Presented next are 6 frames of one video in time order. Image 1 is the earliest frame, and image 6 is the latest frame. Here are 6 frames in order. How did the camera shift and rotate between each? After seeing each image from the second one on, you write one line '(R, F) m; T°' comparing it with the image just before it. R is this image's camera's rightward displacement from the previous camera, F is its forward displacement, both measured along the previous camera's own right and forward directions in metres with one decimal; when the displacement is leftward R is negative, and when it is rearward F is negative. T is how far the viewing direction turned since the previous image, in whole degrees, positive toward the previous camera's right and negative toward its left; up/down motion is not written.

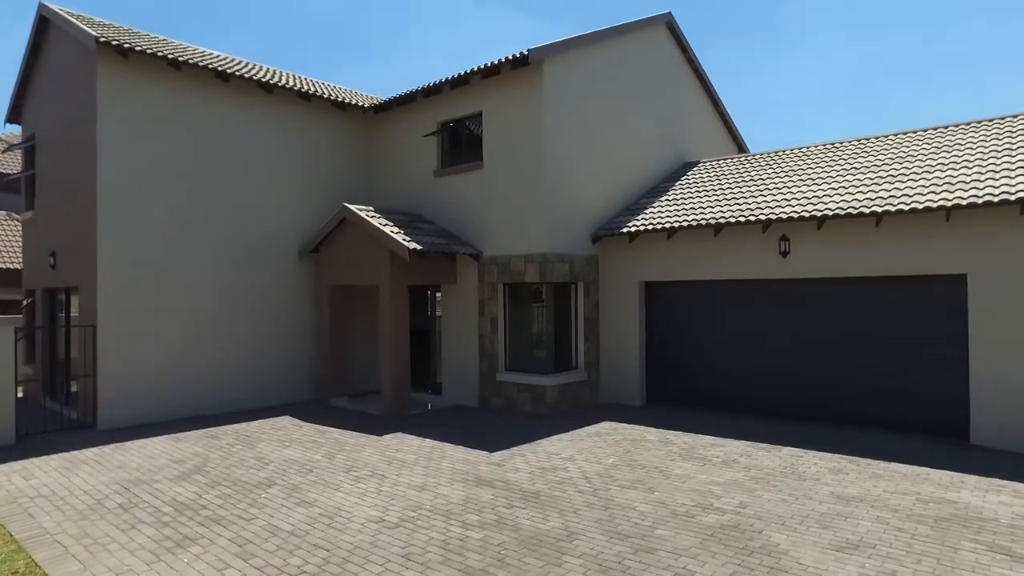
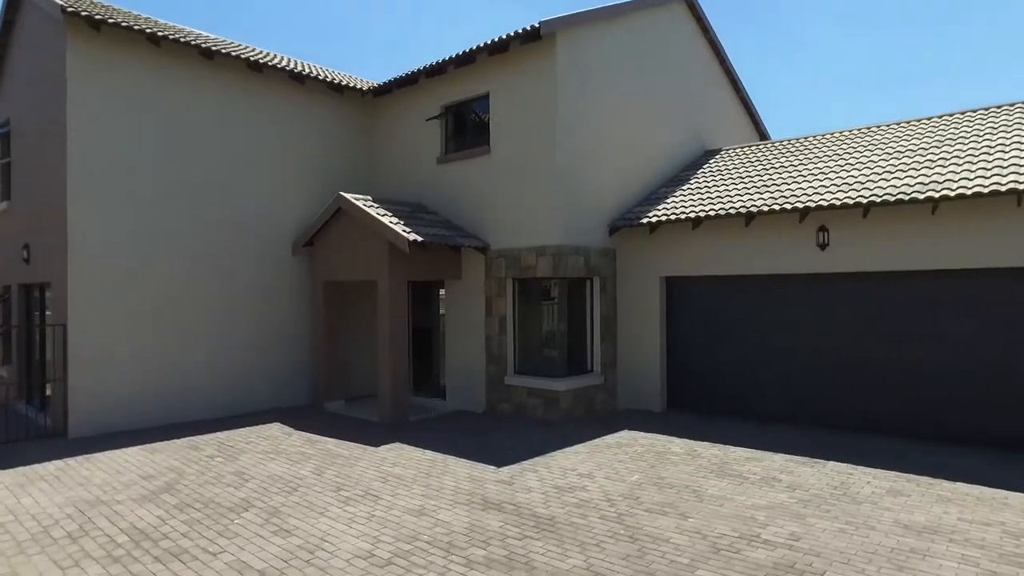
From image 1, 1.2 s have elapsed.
(0.0, +1.1) m; -1°
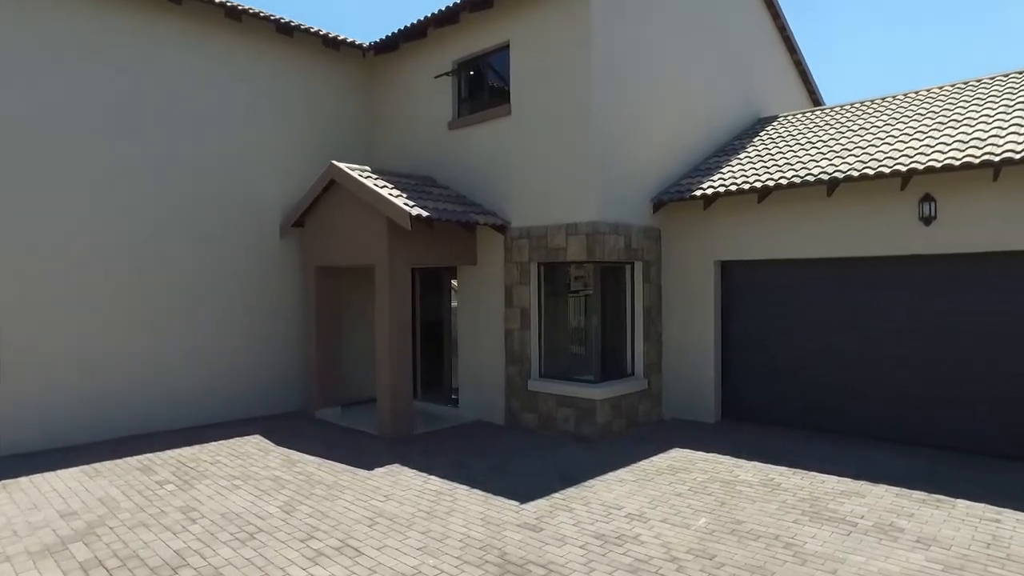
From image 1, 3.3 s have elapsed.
(-0.1, +2.1) m; -2°
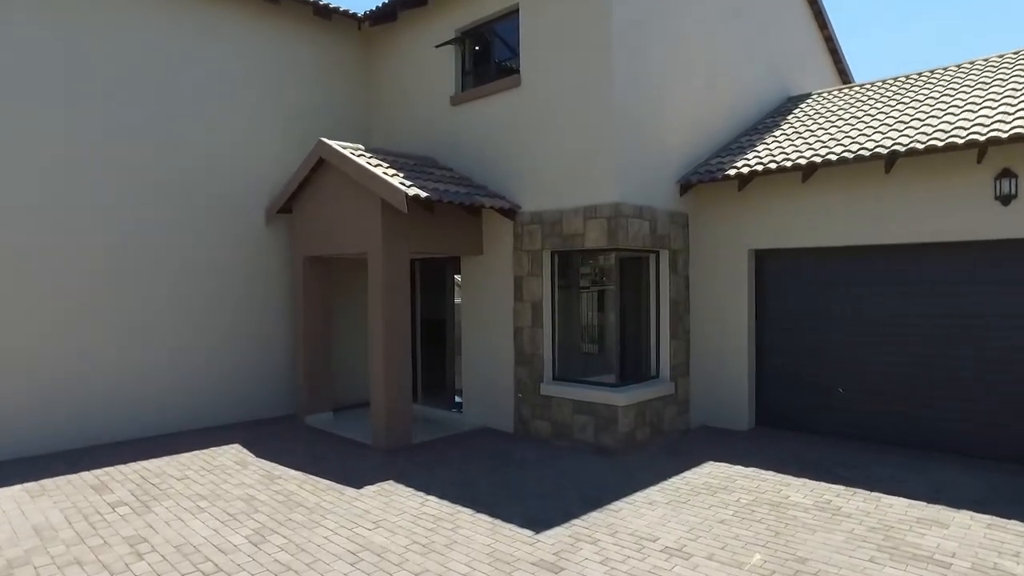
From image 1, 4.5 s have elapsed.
(-0.1, +1.1) m; -1°
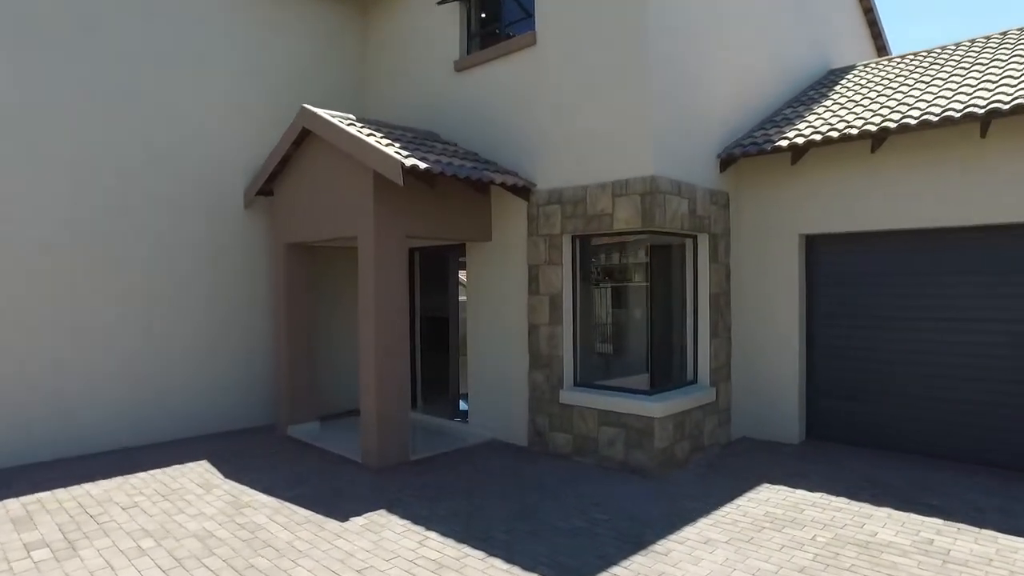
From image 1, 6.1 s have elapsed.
(-0.2, +1.3) m; 0°
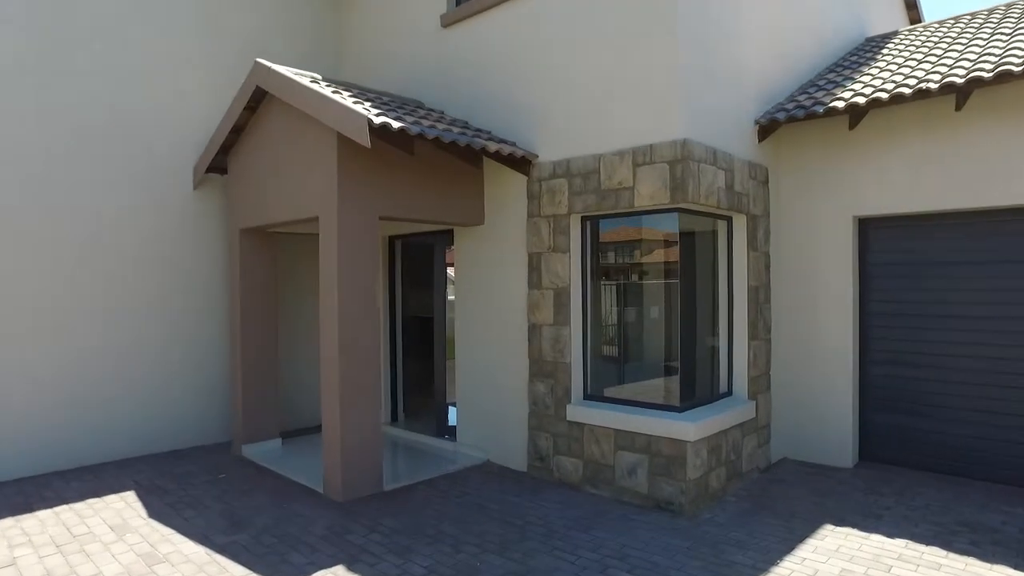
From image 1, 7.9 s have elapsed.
(0.0, +1.4) m; 0°
